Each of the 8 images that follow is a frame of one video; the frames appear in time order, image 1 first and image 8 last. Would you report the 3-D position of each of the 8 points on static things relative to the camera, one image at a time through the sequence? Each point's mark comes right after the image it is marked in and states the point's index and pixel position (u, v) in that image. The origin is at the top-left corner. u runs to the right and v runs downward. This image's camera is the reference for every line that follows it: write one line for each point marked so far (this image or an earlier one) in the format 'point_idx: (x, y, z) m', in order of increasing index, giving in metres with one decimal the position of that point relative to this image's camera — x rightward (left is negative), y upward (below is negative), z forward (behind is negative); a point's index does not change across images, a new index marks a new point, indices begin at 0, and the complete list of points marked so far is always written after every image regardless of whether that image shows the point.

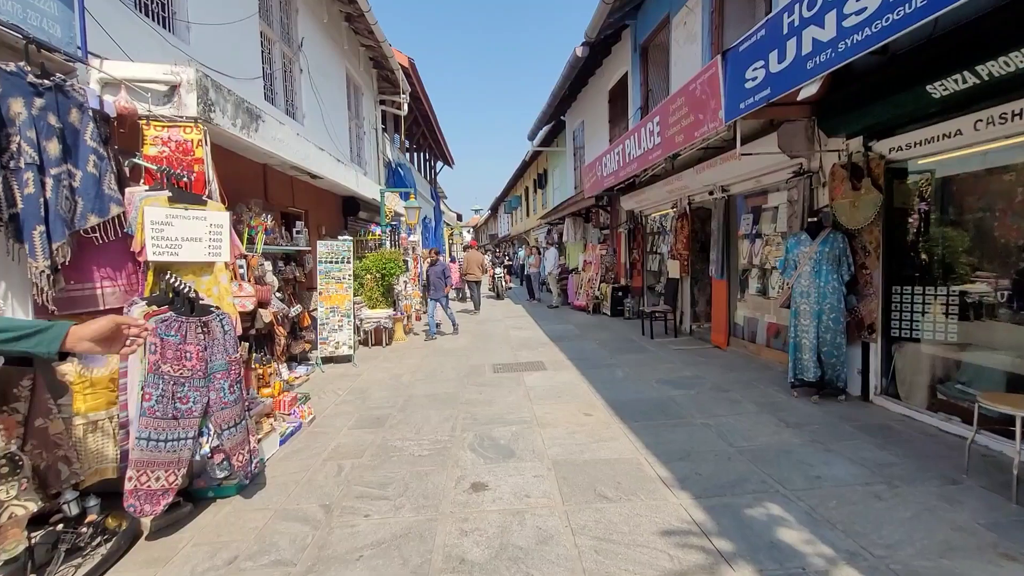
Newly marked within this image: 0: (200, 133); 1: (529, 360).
0: (-2.2, +1.1, +3.4) m
1: (+0.3, -1.1, +7.4) m
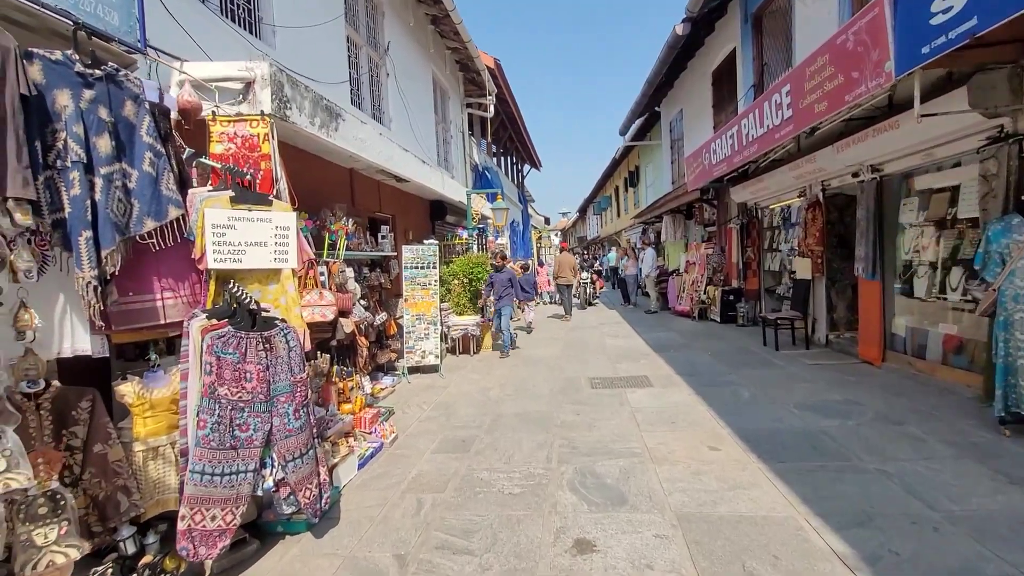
0: (-1.6, +1.0, +3.1) m
1: (+1.6, -1.1, +6.5) m
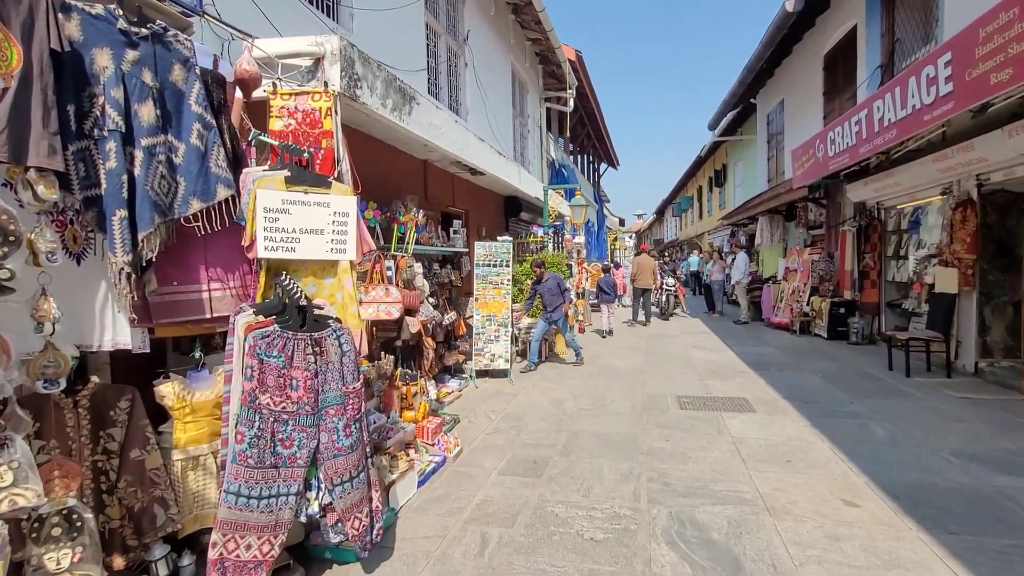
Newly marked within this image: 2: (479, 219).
0: (-1.0, +1.1, +2.8) m
1: (+2.5, -1.2, +5.7) m
2: (-0.6, +1.3, +8.8) m
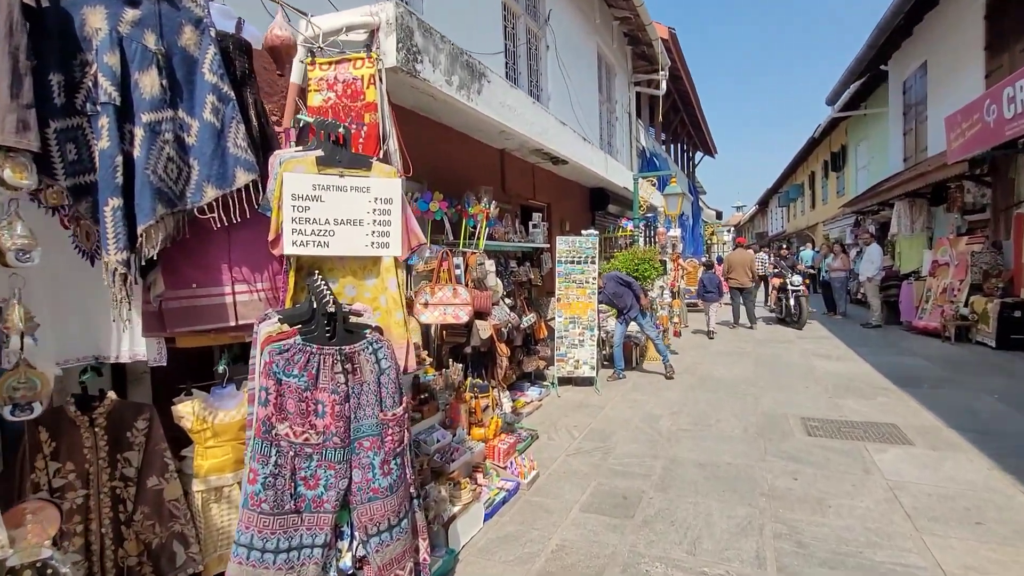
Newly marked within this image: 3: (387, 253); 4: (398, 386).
0: (-0.7, +1.1, +2.3) m
1: (+3.3, -1.2, +4.6) m
2: (+0.8, +1.3, +8.2) m
3: (-0.6, +0.2, +2.2) m
4: (-0.5, -0.4, +2.0) m
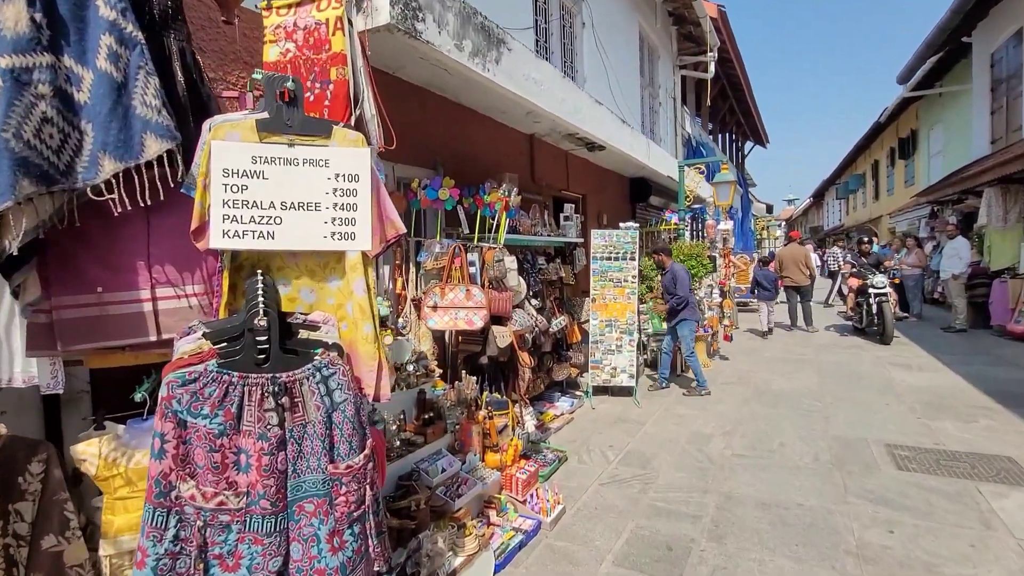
0: (-0.6, +1.0, +1.8) m
1: (+3.5, -1.2, +3.7) m
2: (+1.3, +1.3, +7.5) m
3: (-0.5, +0.1, +1.7) m
4: (-0.5, -0.4, +1.5) m
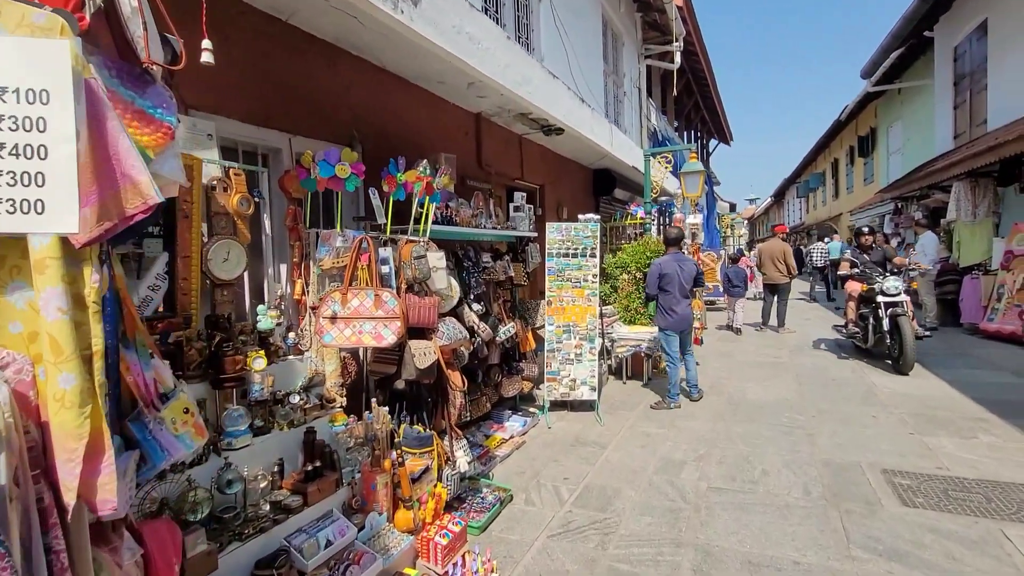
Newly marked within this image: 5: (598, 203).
0: (-1.0, +1.0, +1.0) m
1: (+3.1, -1.2, +3.2) m
2: (+0.7, +1.3, +6.9) m
3: (-0.9, +0.1, +0.9) m
4: (-0.8, -0.4, +0.7) m
5: (+1.5, +1.4, +8.3) m
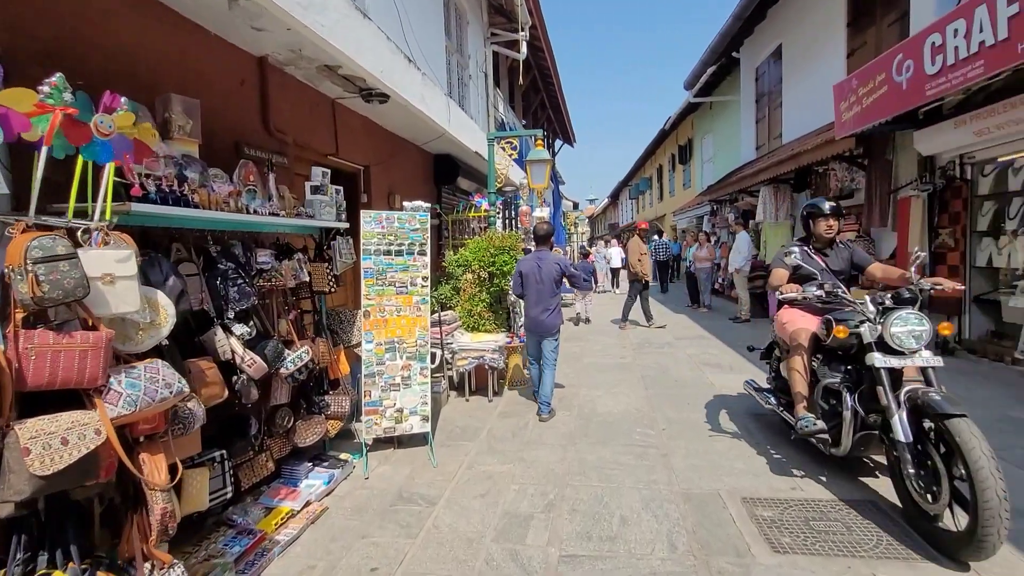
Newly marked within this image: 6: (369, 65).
0: (-1.3, +0.9, -0.3) m
1: (+2.0, -1.3, +3.0) m
2: (-1.5, +1.3, +5.7) m
3: (-1.2, 0.0, -0.4) m
4: (-1.0, -0.6, -0.5) m
5: (-1.1, +1.4, +7.4) m
6: (-1.1, +1.7, +3.9) m
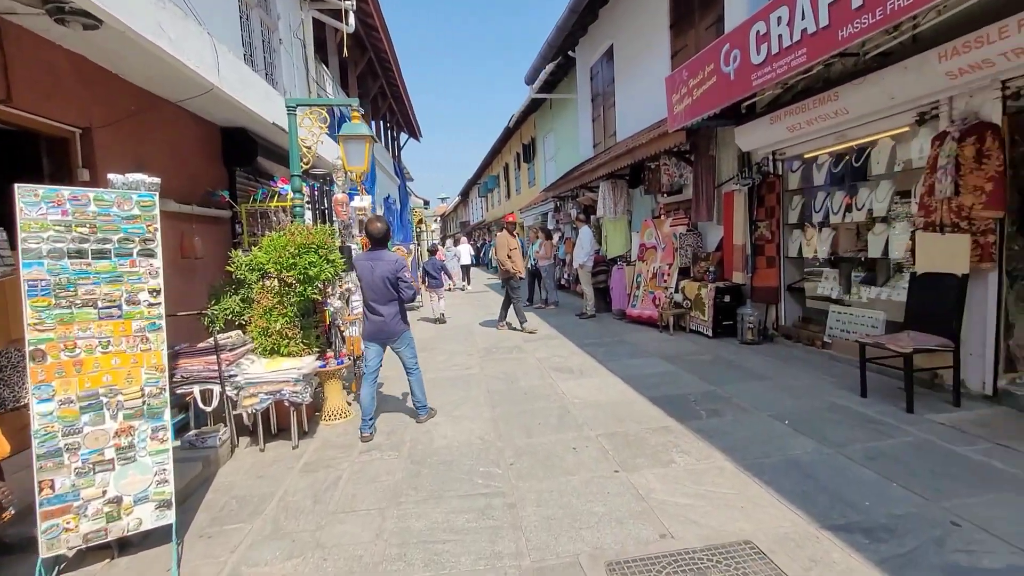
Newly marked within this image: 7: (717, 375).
0: (-1.3, +0.8, -1.7) m
1: (+1.0, -1.2, +2.4) m
2: (-3.2, +1.1, +4.0) m
3: (-1.1, -0.1, -1.7) m
4: (-0.9, -0.7, -1.8) m
5: (-3.3, +1.3, +5.7) m
6: (-2.3, +1.6, +2.4) m
7: (+2.2, -0.9, +5.1) m
